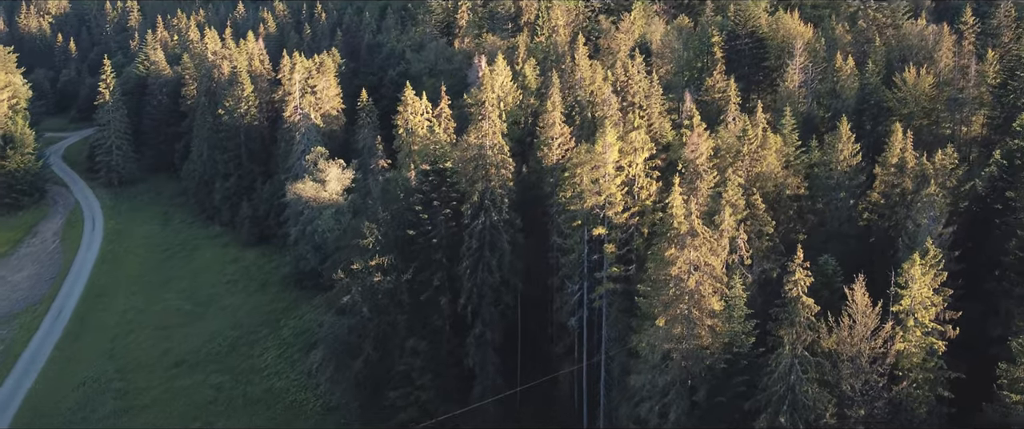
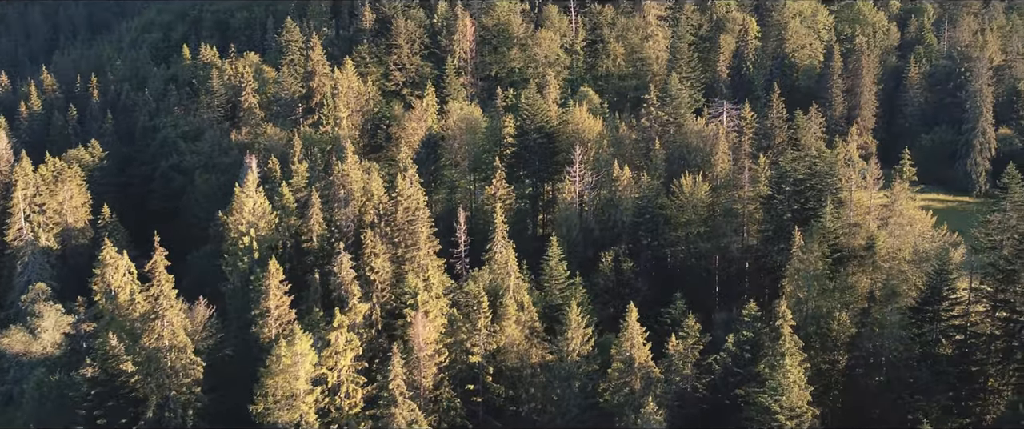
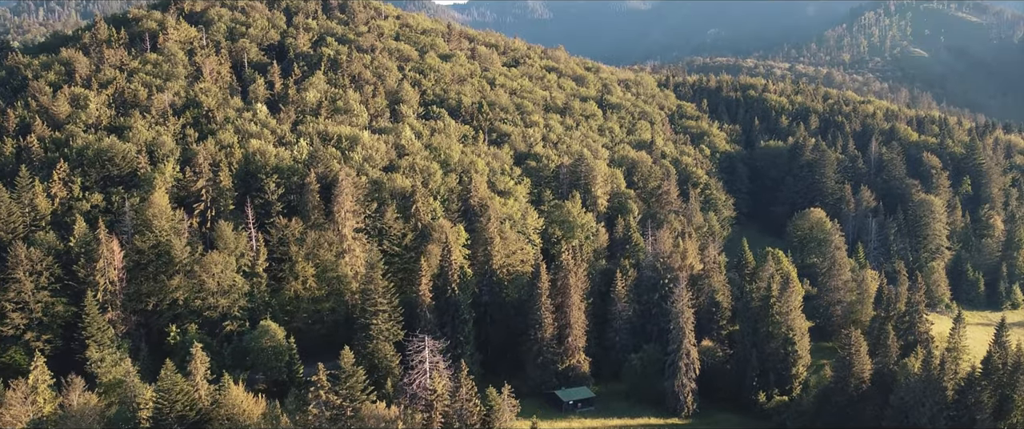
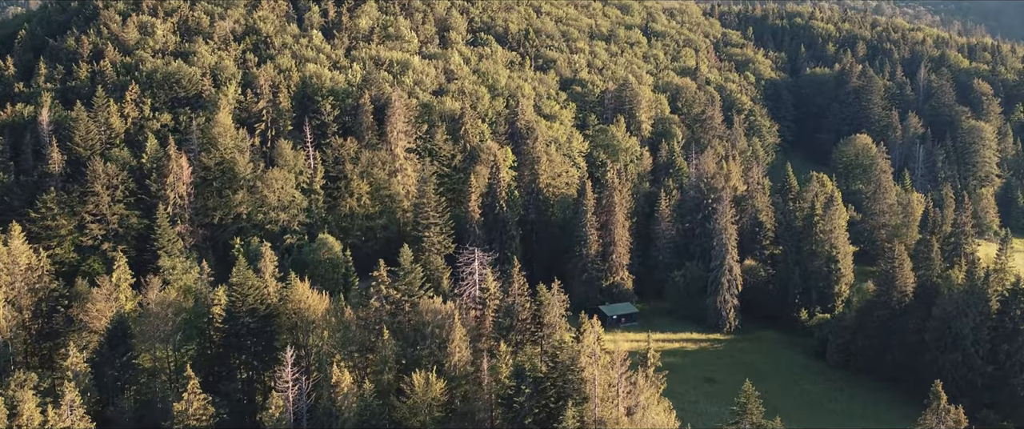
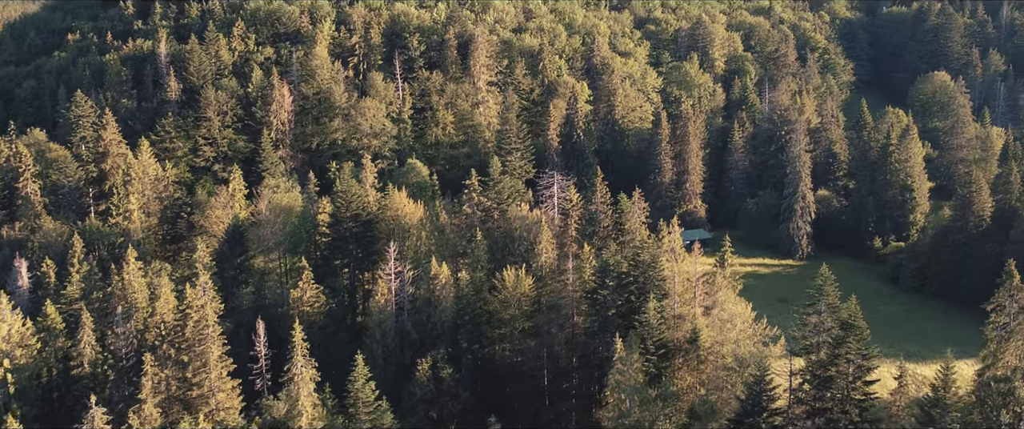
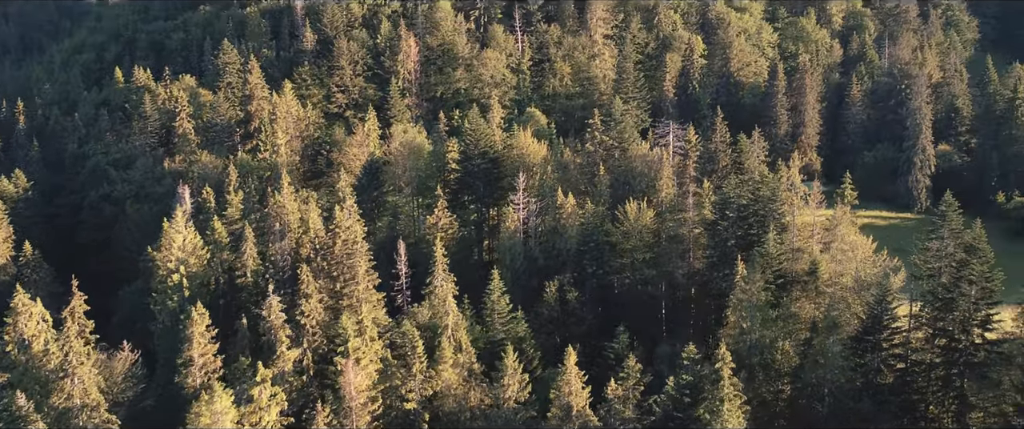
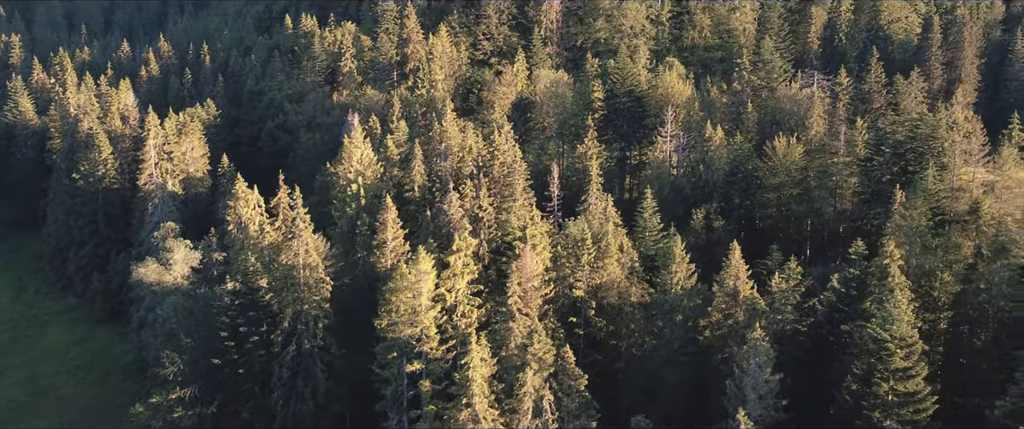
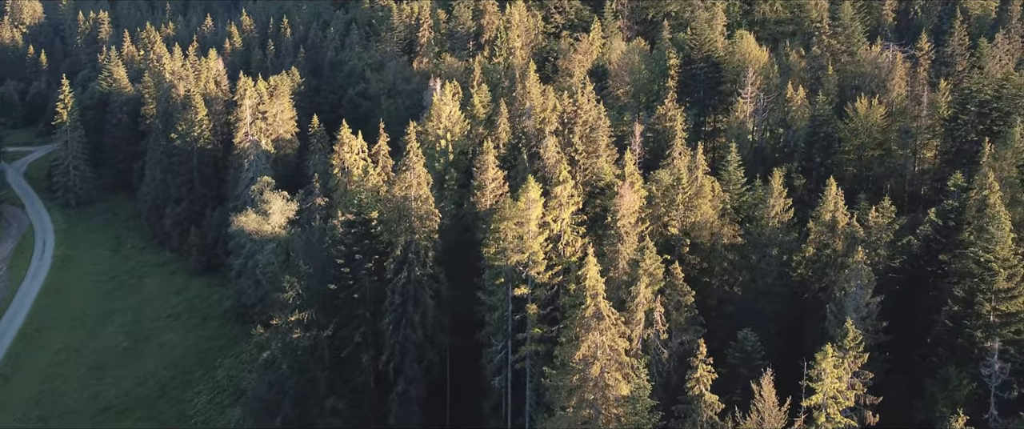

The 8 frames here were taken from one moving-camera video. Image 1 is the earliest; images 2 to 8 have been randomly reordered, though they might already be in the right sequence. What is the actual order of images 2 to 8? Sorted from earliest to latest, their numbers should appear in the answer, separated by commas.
8, 7, 2, 6, 5, 4, 3
